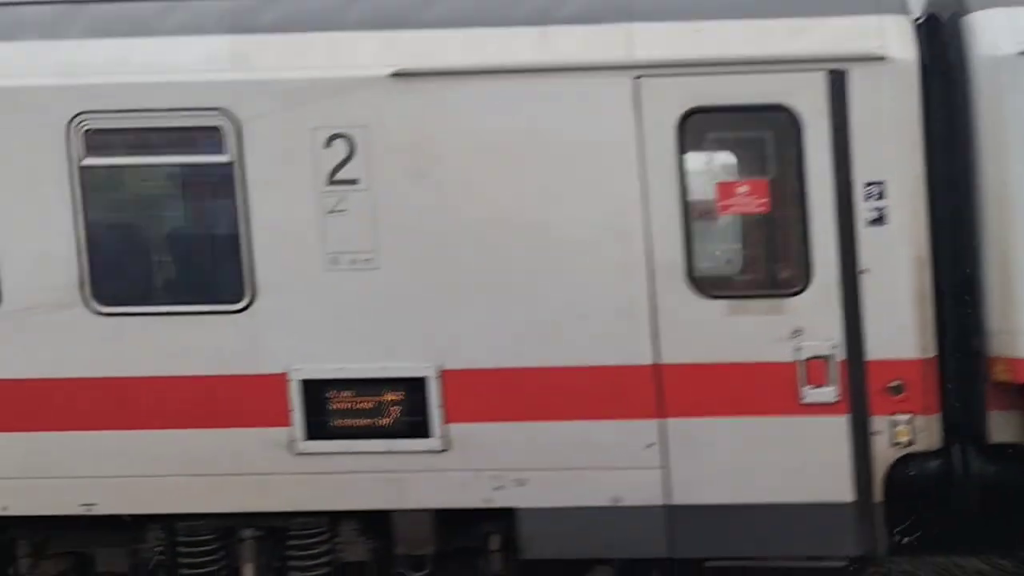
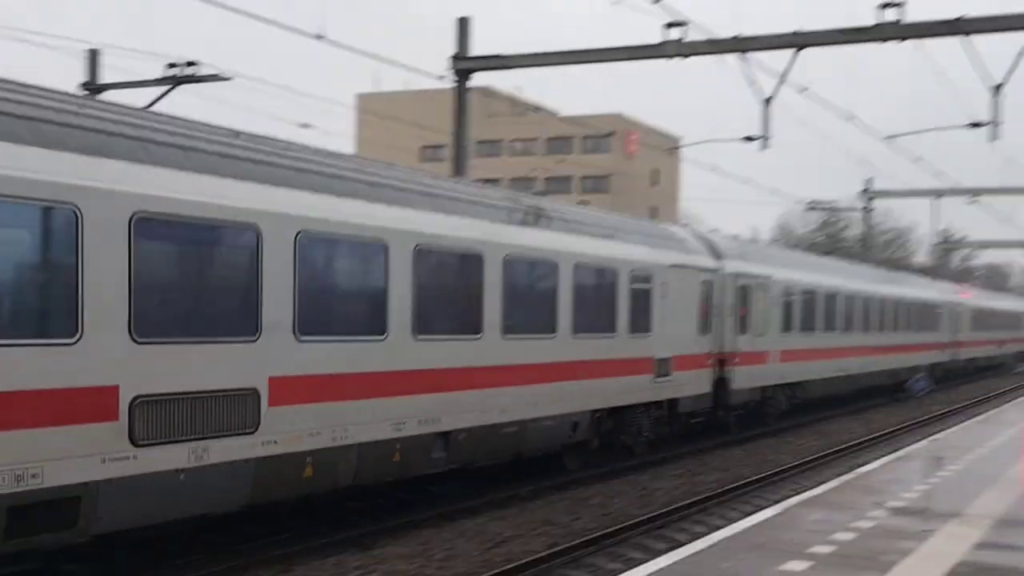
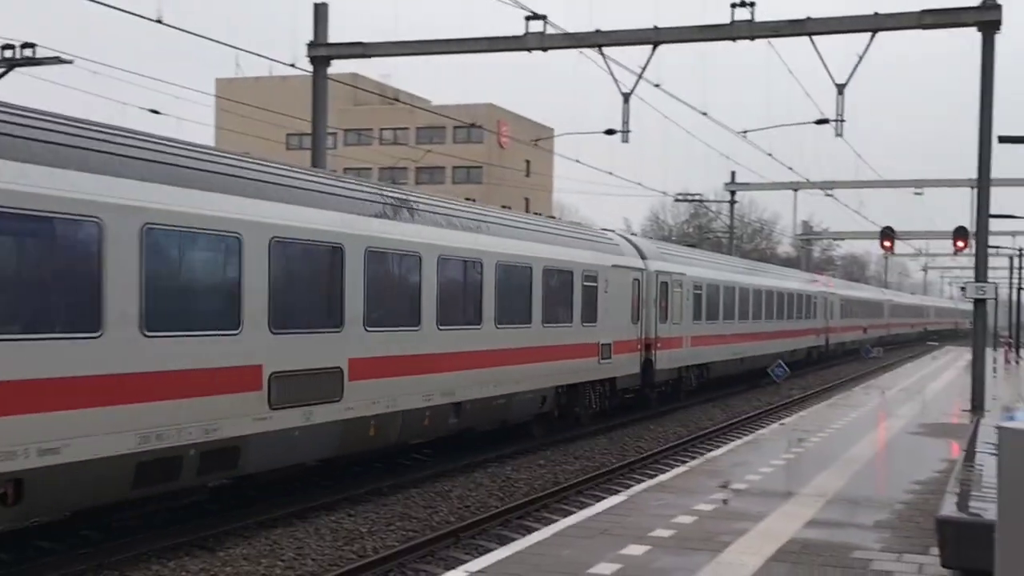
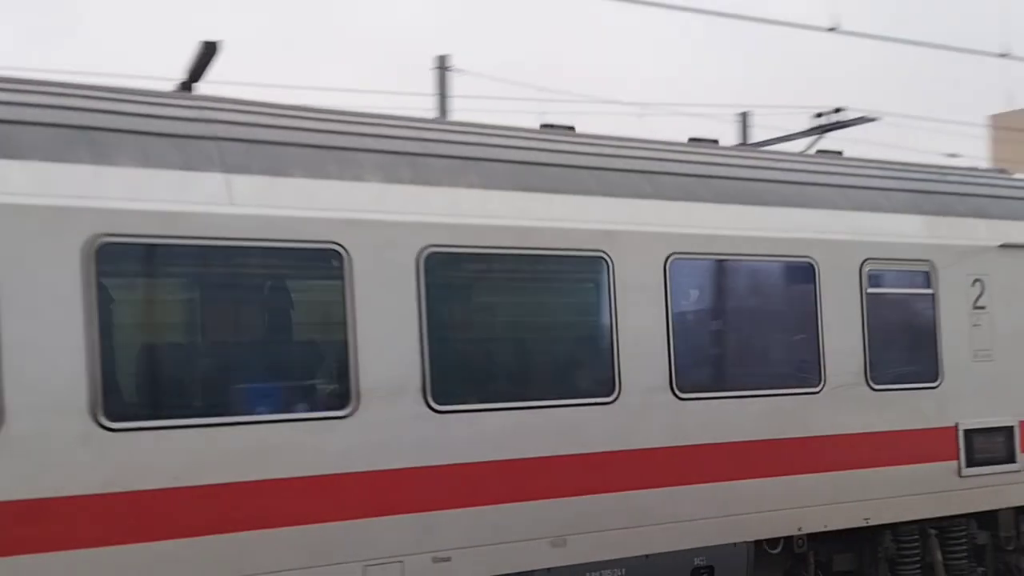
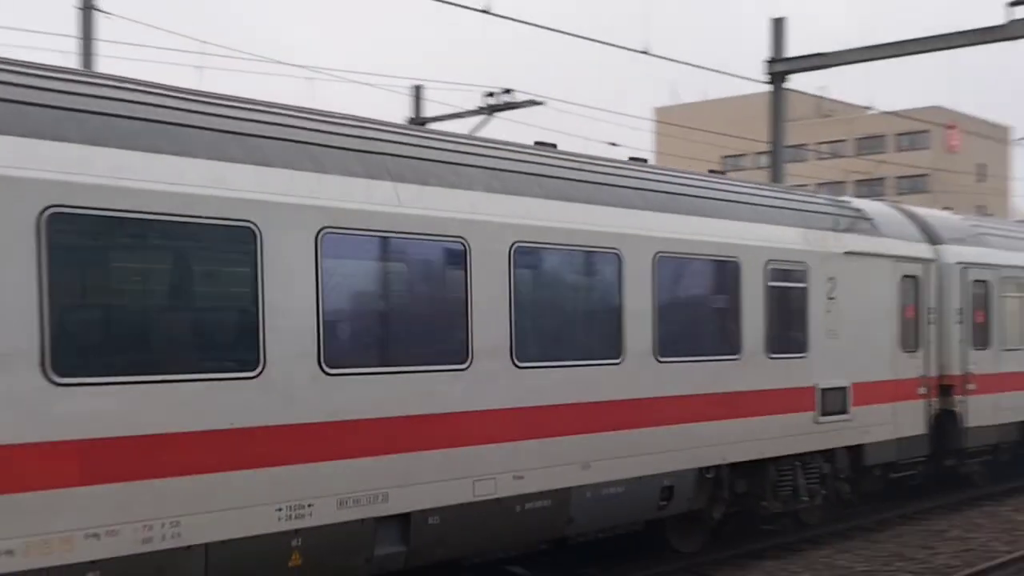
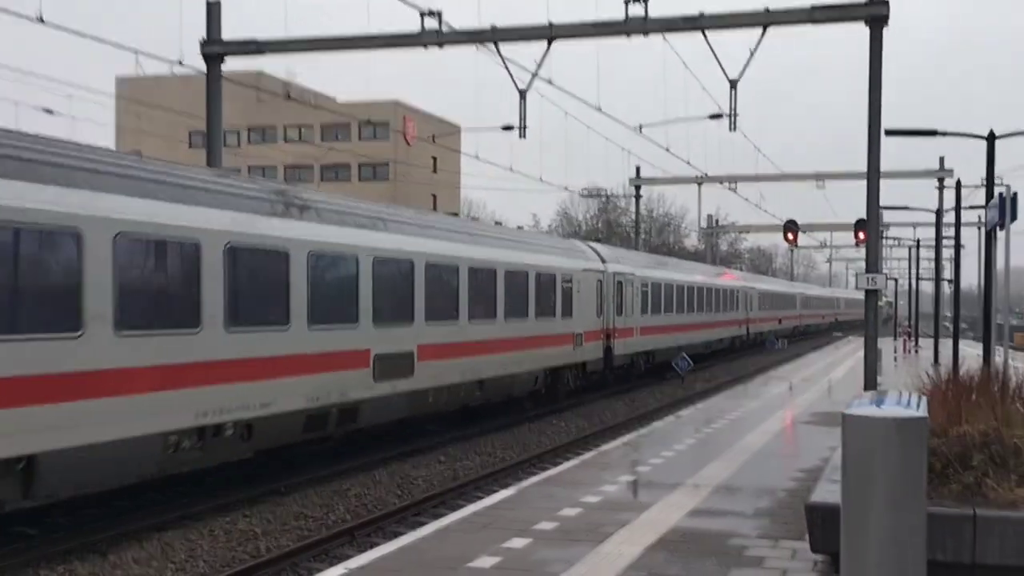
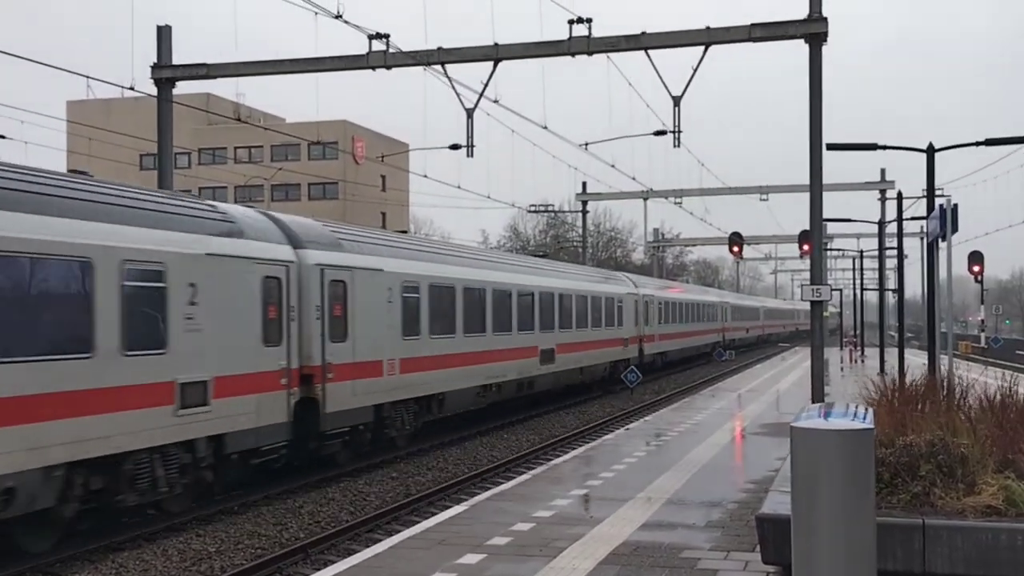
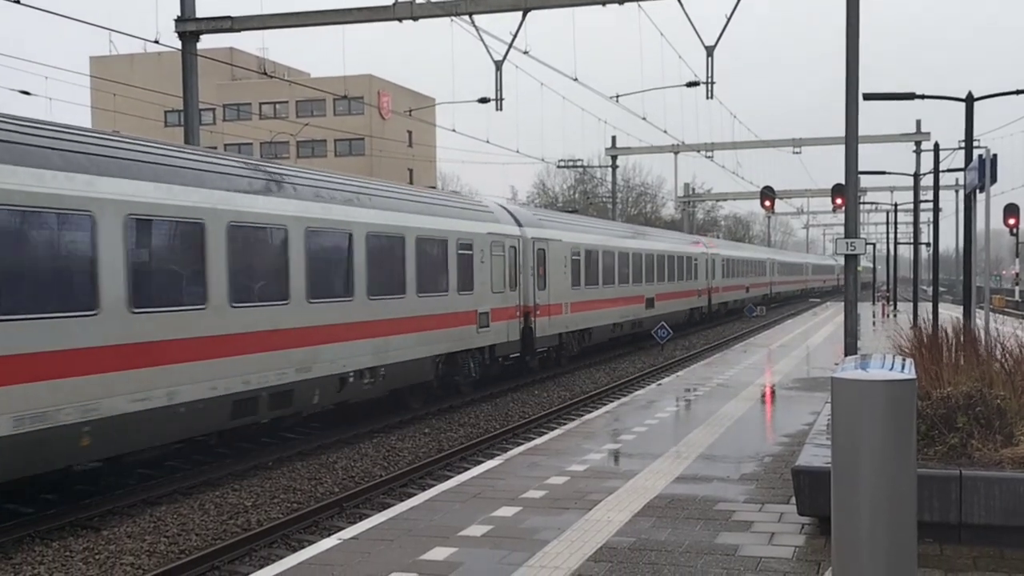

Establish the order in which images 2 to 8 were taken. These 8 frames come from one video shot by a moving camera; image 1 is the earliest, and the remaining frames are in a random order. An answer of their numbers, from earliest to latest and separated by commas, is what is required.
4, 5, 2, 3, 6, 7, 8
